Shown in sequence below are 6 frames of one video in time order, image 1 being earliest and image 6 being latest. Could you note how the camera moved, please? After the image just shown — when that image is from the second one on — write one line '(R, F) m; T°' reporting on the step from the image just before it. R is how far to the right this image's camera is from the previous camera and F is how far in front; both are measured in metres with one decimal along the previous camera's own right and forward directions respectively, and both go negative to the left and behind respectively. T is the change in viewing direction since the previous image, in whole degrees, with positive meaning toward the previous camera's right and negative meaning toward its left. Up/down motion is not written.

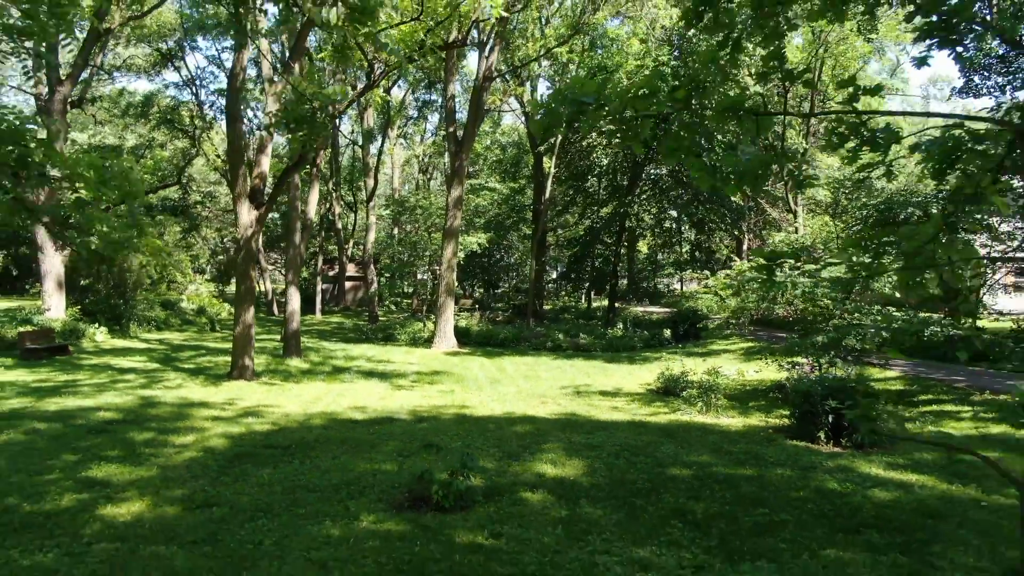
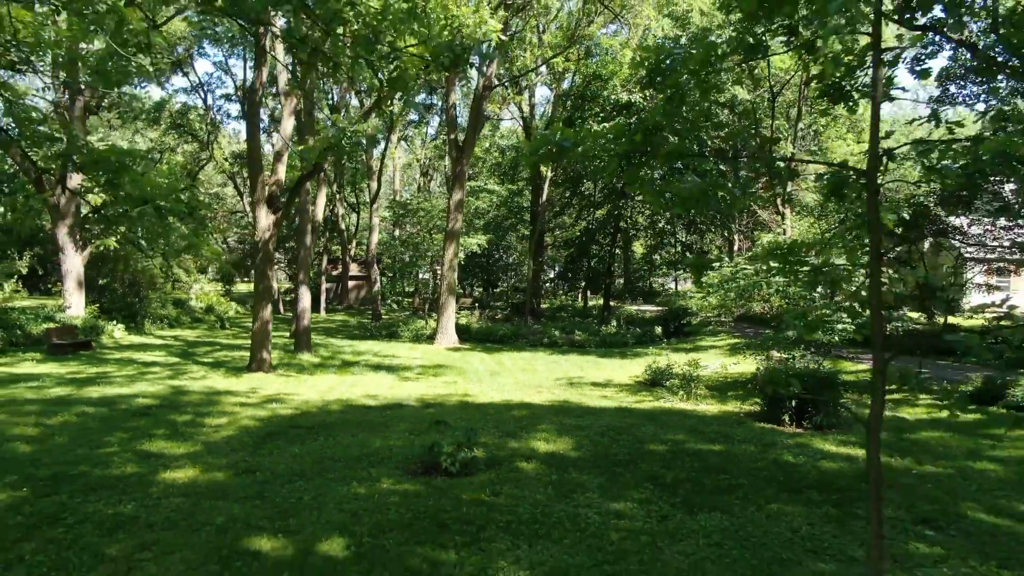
(0.0, -0.8) m; 0°
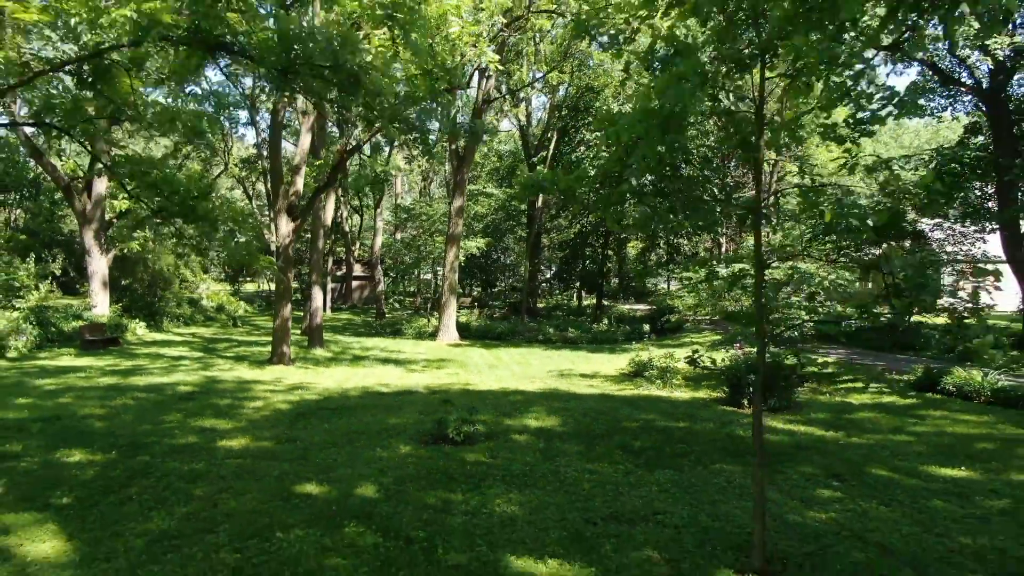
(0.0, -1.2) m; 0°
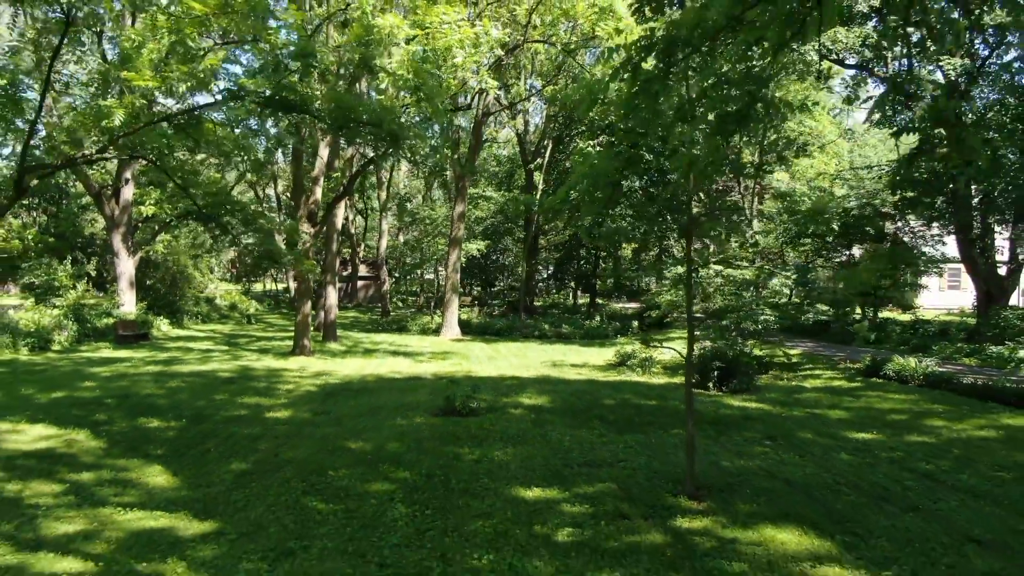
(0.0, -1.4) m; 0°
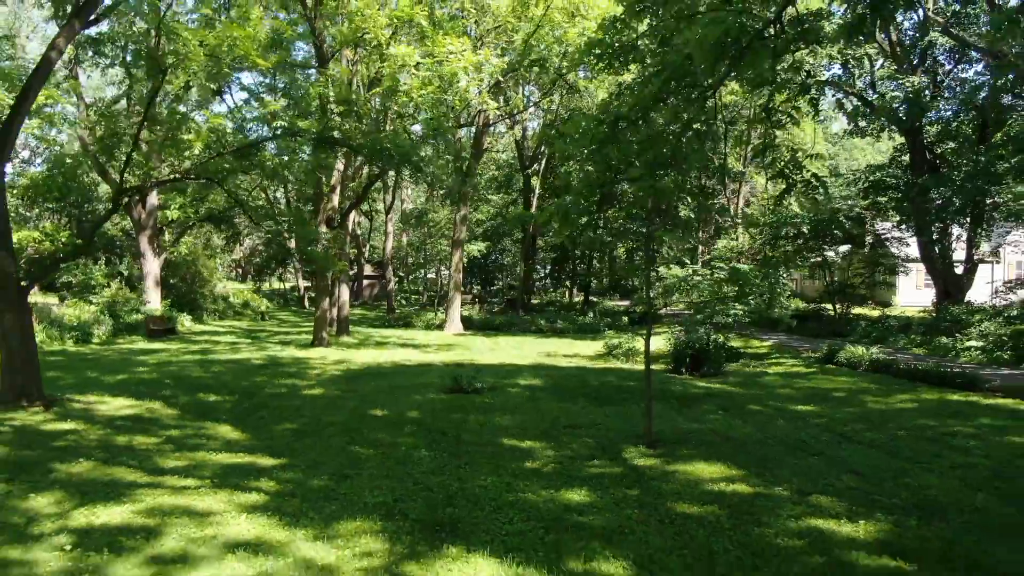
(0.0, -1.5) m; 0°
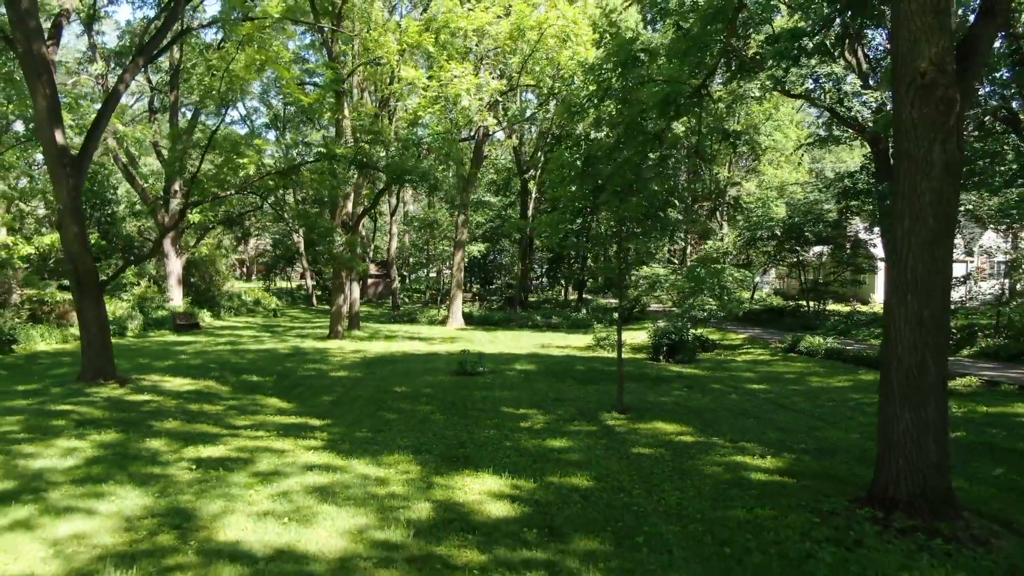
(0.0, -1.5) m; 0°
